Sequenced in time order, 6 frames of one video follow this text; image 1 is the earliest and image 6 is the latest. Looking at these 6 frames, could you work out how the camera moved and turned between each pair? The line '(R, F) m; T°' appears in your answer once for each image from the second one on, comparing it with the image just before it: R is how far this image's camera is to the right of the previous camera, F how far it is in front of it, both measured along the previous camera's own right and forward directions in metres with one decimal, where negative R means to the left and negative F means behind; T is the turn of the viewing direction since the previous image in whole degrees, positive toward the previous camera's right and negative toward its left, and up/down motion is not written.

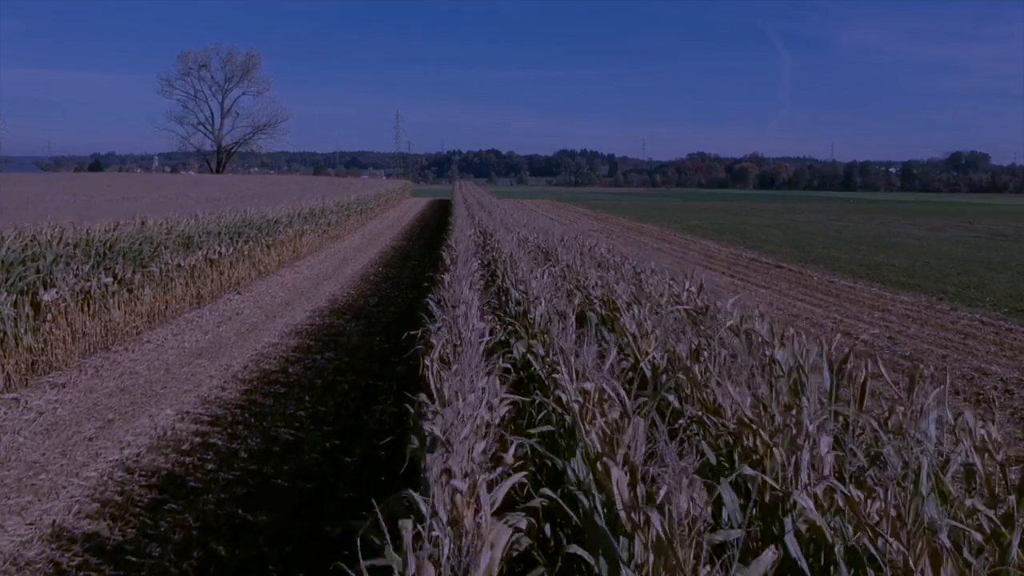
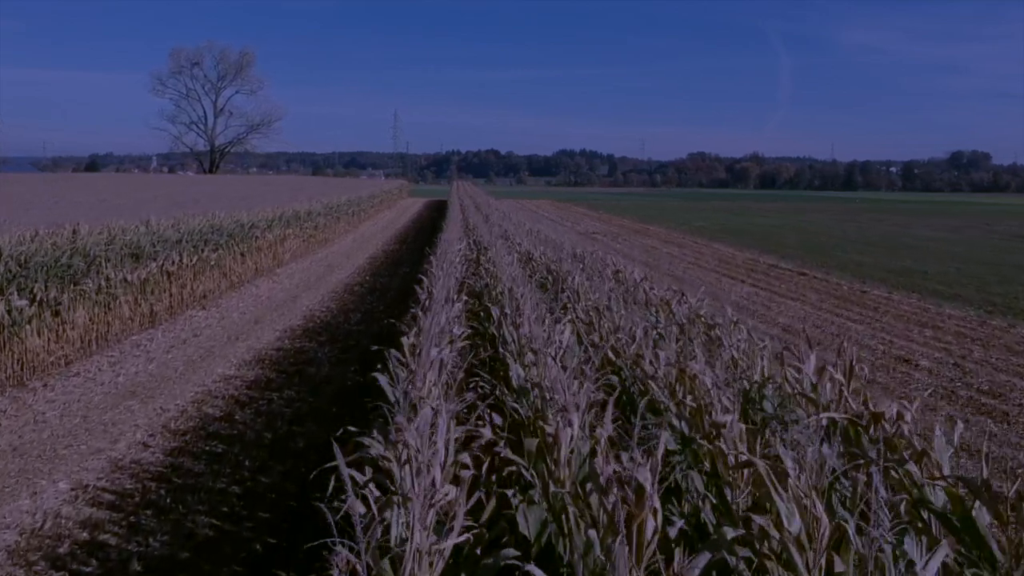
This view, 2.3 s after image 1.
(0.0, +1.7) m; 0°
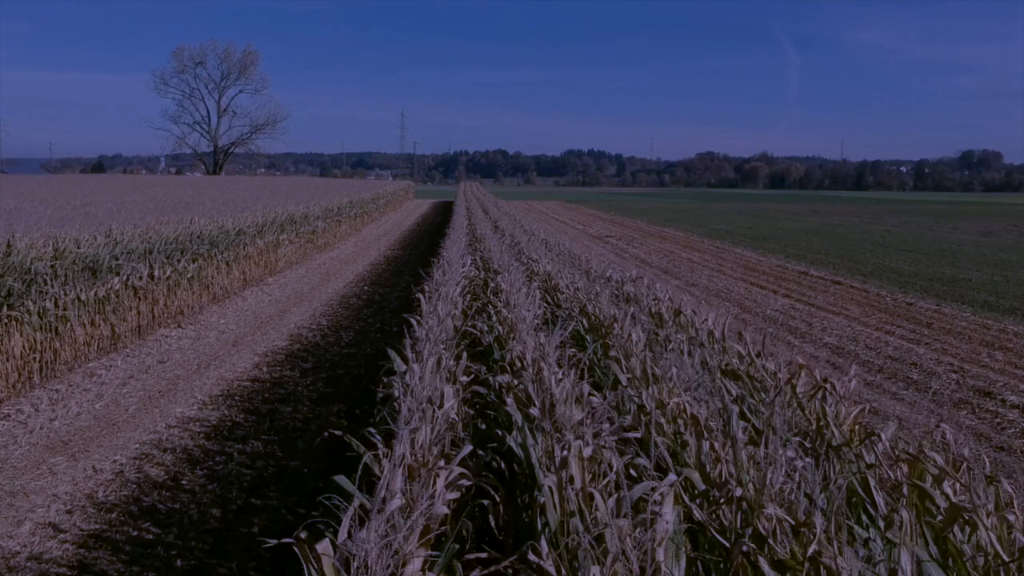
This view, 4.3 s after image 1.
(-0.1, +1.5) m; -1°
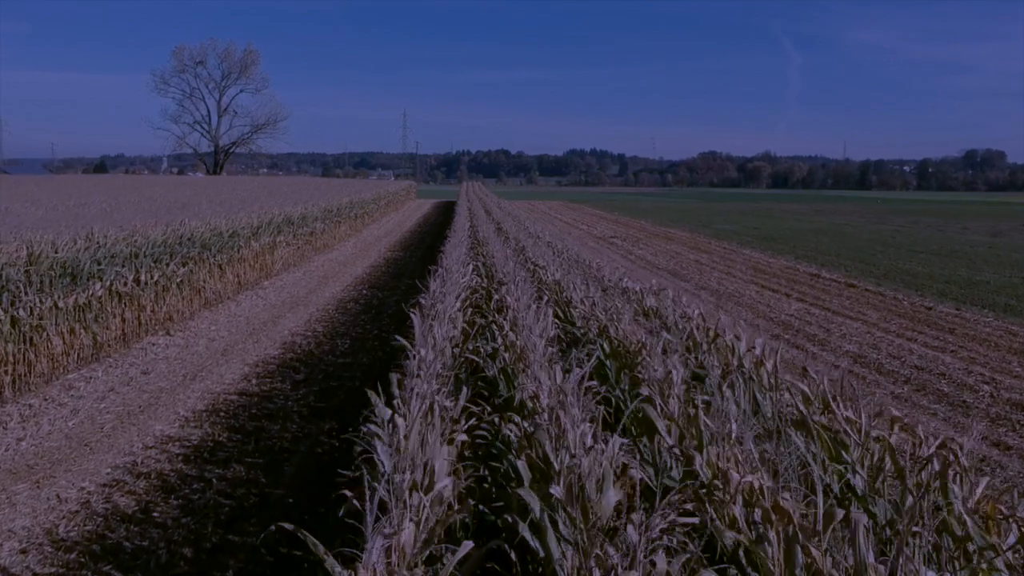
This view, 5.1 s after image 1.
(0.0, +0.6) m; 0°
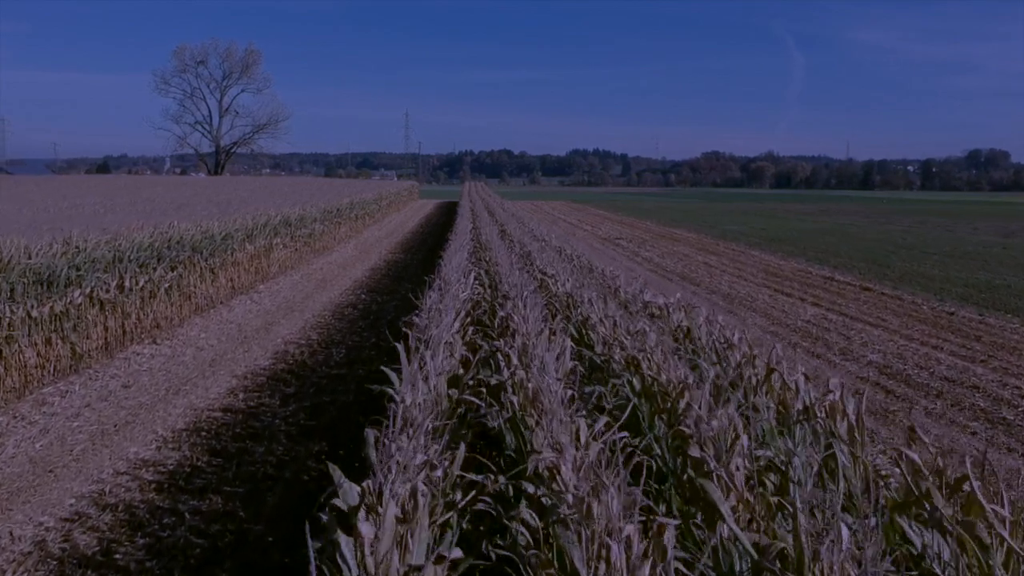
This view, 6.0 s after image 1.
(0.0, +0.6) m; 0°
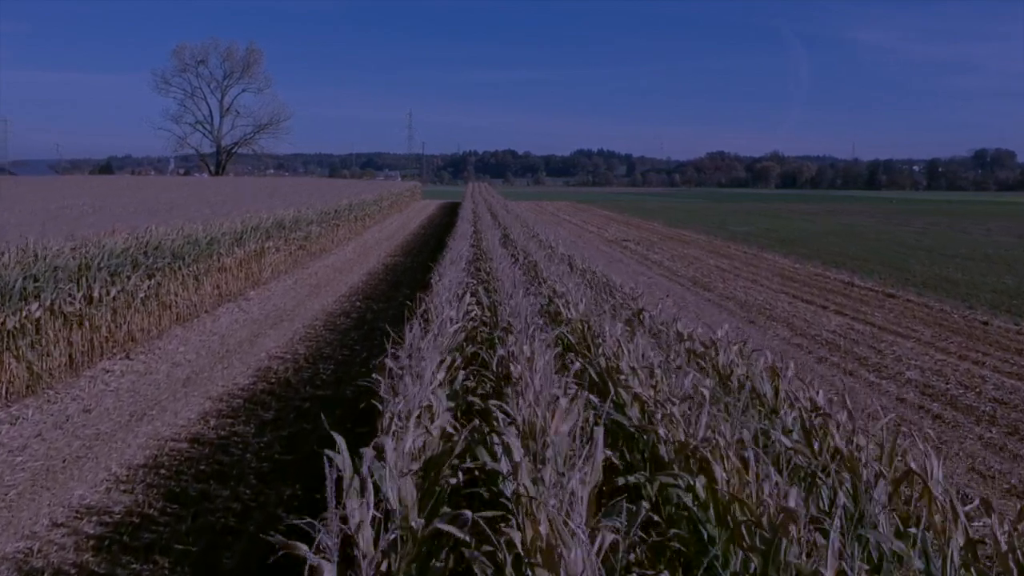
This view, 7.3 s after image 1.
(0.0, +0.9) m; 0°
